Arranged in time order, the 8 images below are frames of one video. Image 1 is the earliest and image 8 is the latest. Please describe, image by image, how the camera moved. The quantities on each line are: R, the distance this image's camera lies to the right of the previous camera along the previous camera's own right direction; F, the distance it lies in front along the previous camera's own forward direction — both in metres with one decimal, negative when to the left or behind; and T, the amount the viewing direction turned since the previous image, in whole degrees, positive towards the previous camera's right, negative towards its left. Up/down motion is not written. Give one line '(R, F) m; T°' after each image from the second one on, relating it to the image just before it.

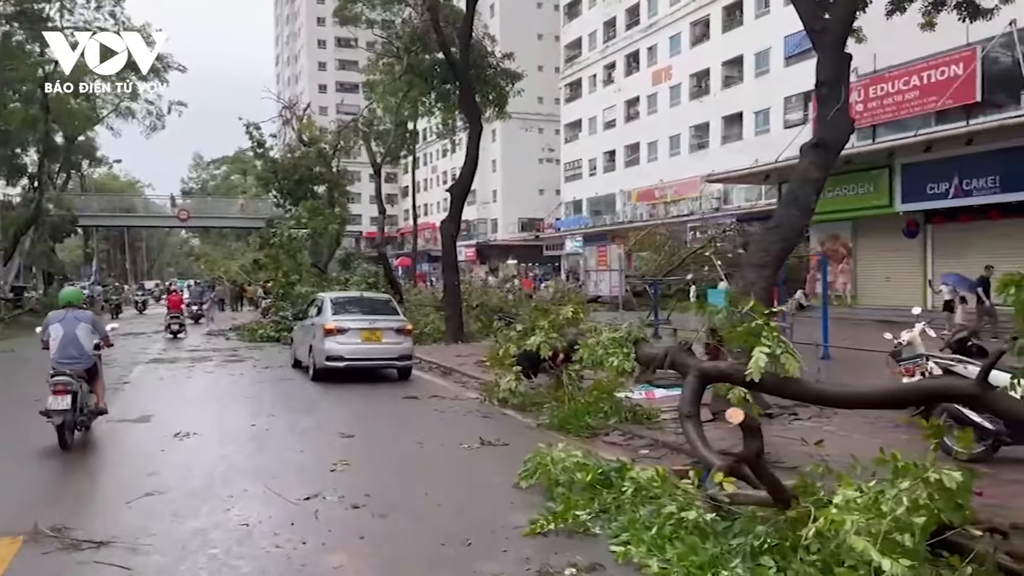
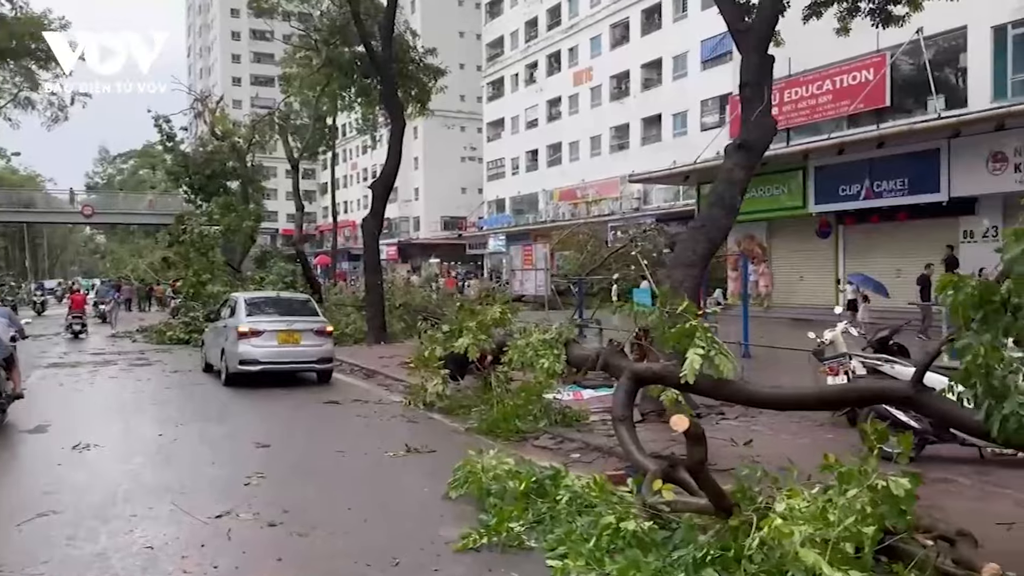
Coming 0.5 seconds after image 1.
(-0.1, +0.3) m; +5°
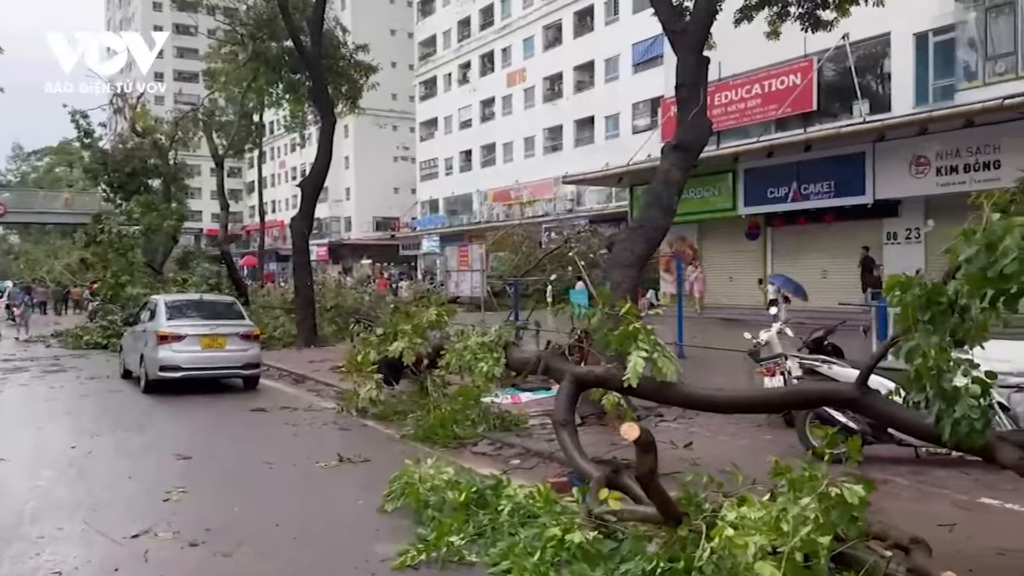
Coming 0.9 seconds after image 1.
(0.0, +0.2) m; +5°
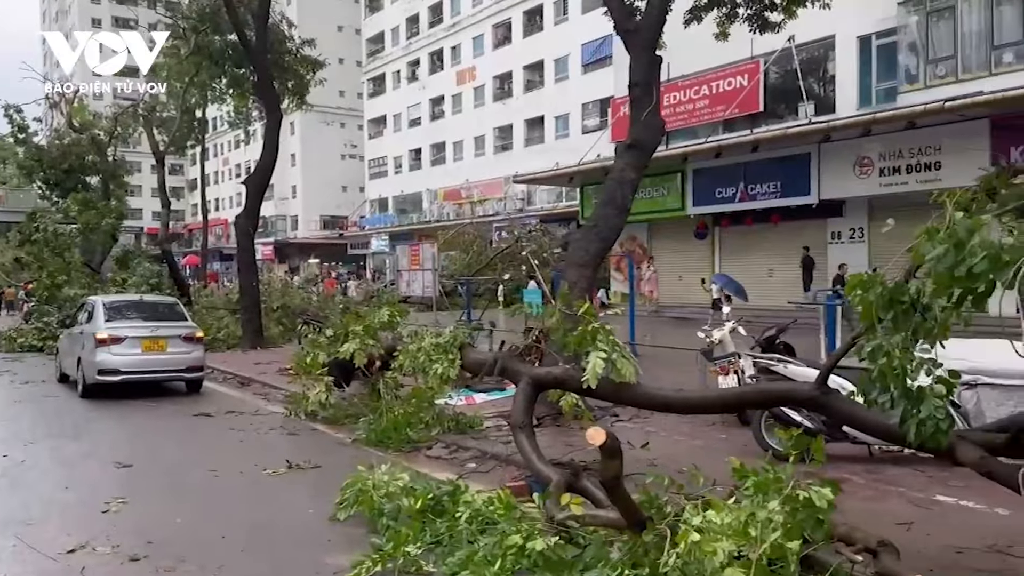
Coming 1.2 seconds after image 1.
(0.0, +0.1) m; +3°
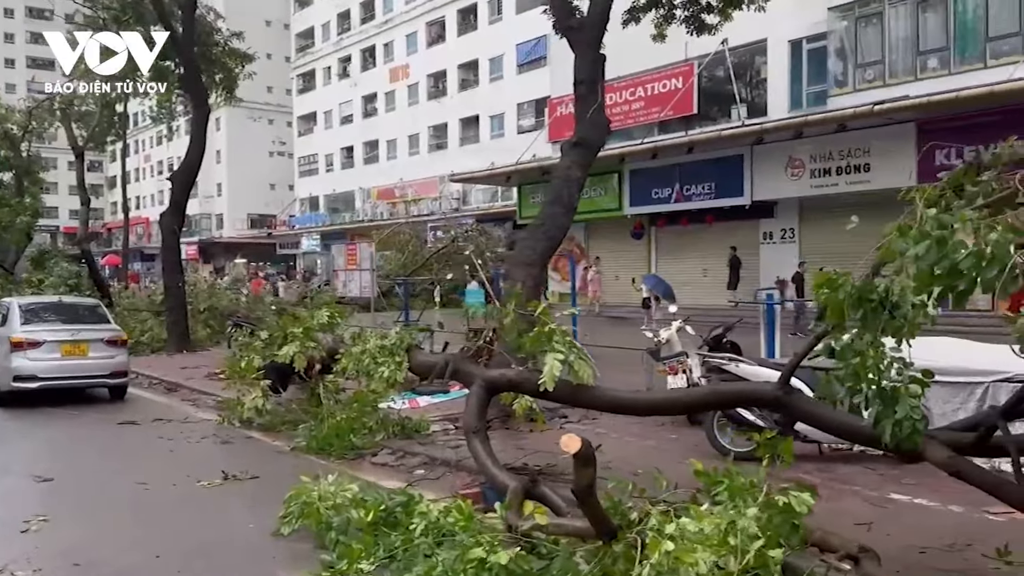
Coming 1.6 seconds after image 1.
(-0.1, +0.2) m; +5°
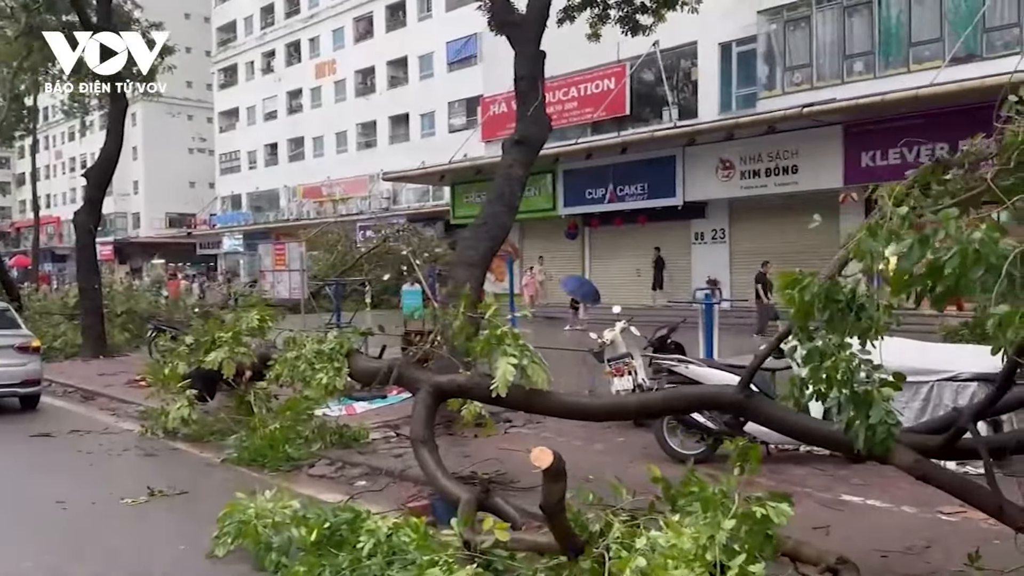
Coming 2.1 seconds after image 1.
(-0.1, +0.2) m; +5°
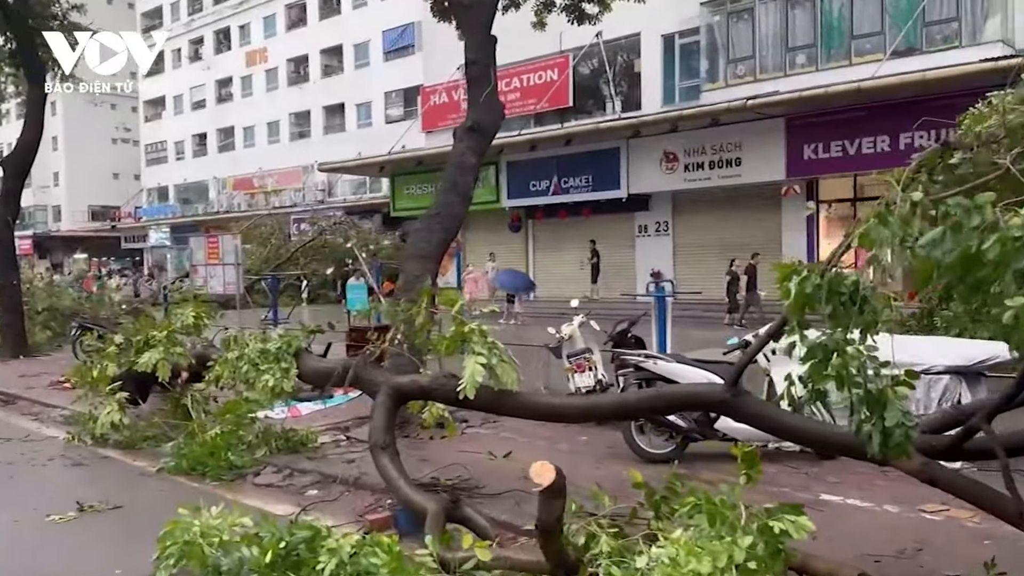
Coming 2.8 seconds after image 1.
(-0.2, +0.4) m; +4°
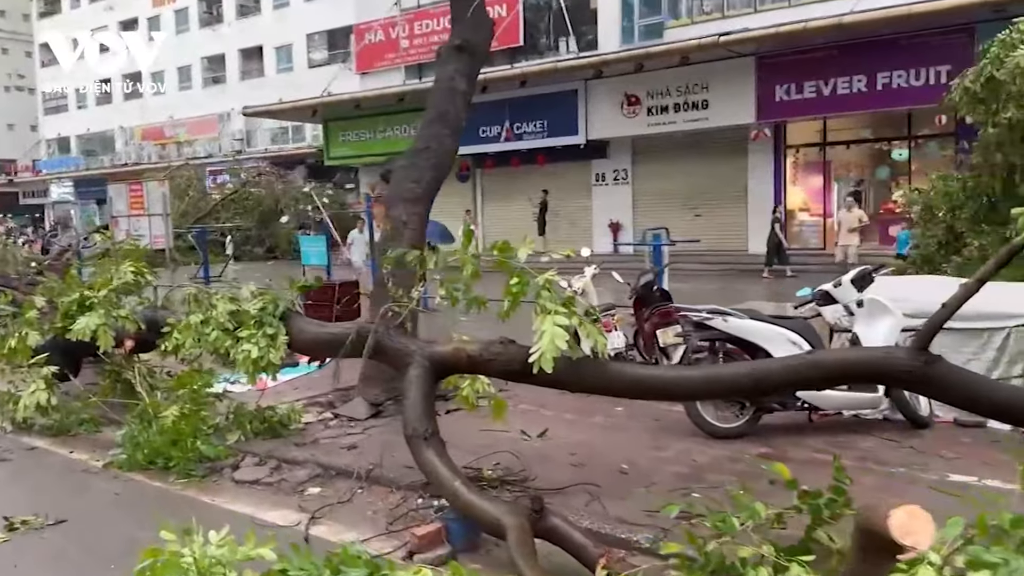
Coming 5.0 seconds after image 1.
(-0.7, +1.2) m; +5°
